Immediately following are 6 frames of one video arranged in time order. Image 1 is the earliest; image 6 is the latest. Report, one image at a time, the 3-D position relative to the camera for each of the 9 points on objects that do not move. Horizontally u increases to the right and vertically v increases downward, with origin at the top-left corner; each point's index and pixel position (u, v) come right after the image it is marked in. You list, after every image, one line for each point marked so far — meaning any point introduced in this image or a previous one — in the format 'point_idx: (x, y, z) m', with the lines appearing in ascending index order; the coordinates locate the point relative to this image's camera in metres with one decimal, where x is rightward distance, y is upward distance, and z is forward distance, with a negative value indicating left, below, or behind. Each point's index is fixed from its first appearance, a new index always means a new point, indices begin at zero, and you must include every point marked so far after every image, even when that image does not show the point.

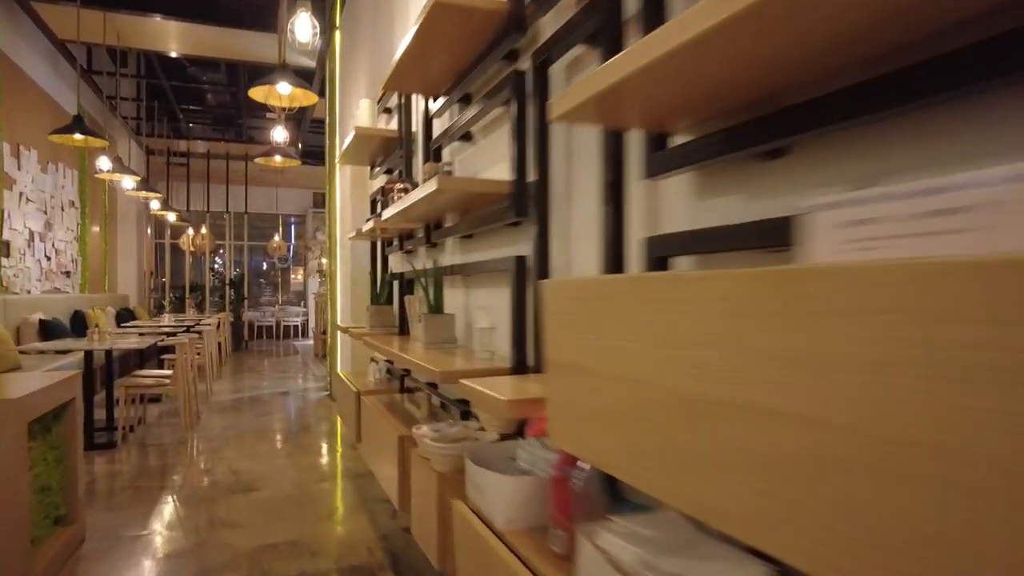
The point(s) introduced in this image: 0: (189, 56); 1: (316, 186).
0: (-4.0, +2.9, +8.0) m
1: (-4.8, +2.5, +15.9) m
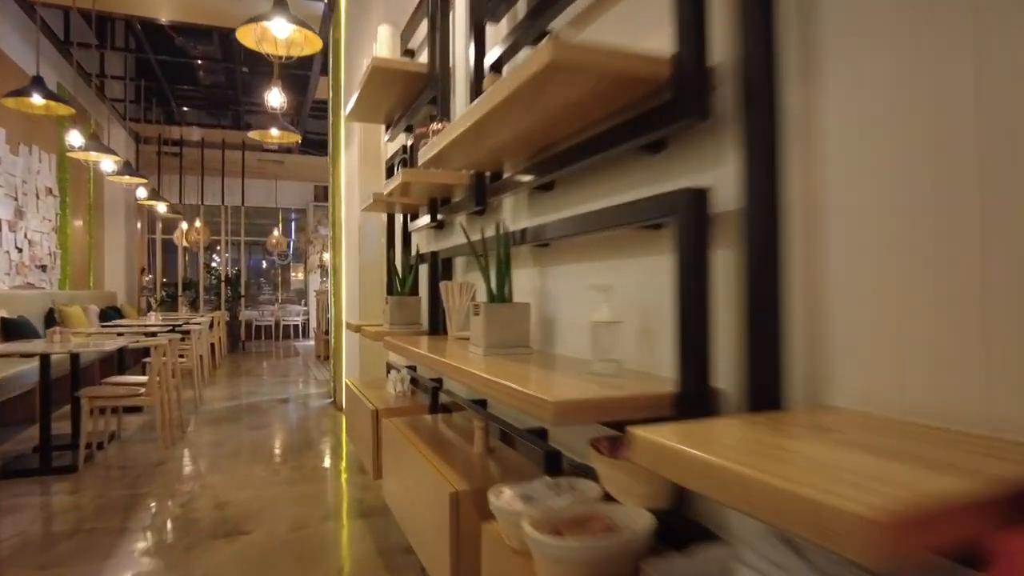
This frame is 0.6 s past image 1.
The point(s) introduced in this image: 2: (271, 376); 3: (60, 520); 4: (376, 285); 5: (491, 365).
0: (-3.7, +2.9, +7.1) m
1: (-4.5, +2.6, +15.1) m
2: (-3.4, -1.2, +9.2) m
3: (-2.3, -1.2, +3.3) m
4: (-1.0, 0.0, +4.9) m
5: (-0.1, -0.2, +1.6) m
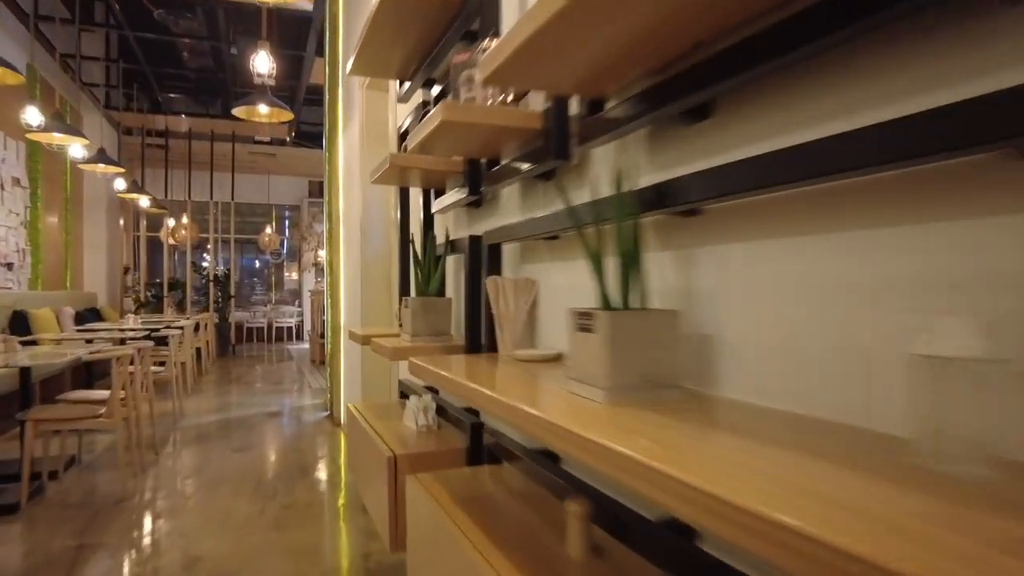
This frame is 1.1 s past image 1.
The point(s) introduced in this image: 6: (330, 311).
0: (-3.5, +2.9, +6.4) m
1: (-4.4, +2.6, +14.3) m
2: (-3.2, -1.2, +8.5) m
3: (-2.1, -1.2, +2.6) m
4: (-0.8, 0.0, +4.2) m
5: (+0.1, -0.2, +0.9) m
6: (-1.7, -0.2, +5.9) m
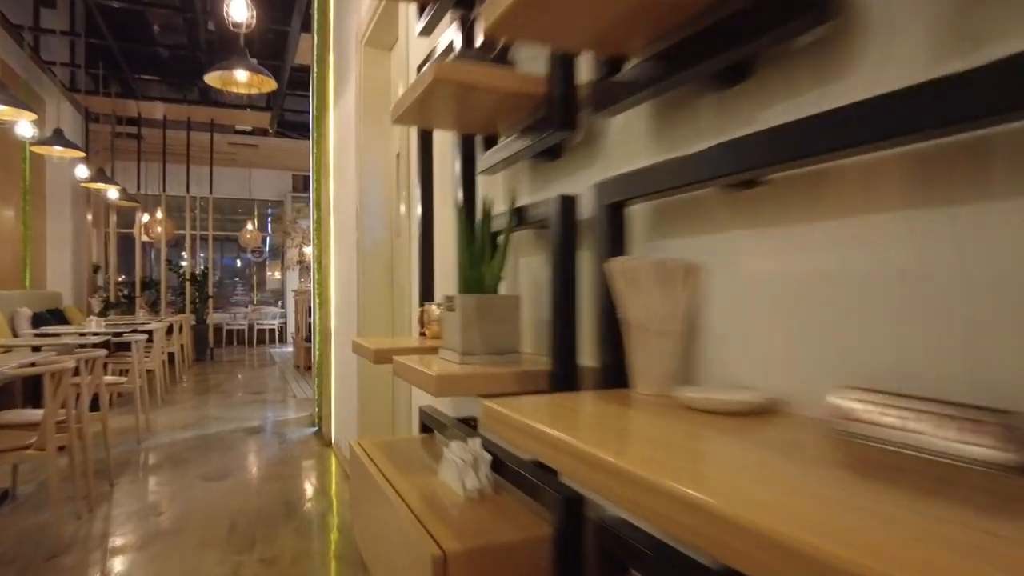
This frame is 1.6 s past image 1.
0: (-3.4, +2.9, +5.7) m
1: (-4.5, +2.6, +13.5) m
2: (-3.2, -1.2, +7.7) m
3: (-2.0, -1.2, +1.9) m
4: (-0.7, 0.0, +3.5) m
5: (+0.4, -0.2, +0.2) m
6: (-1.5, -0.2, +5.2) m
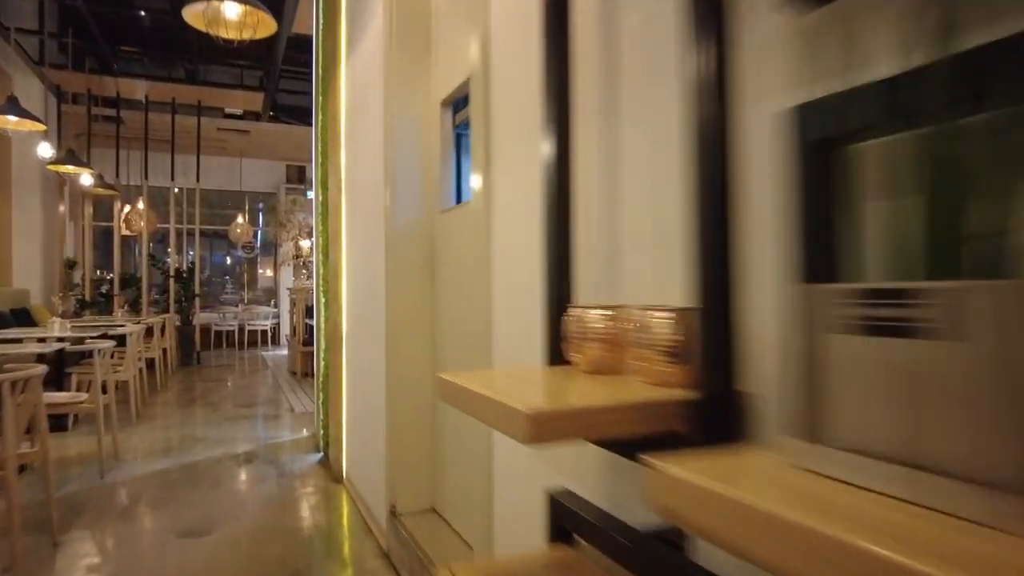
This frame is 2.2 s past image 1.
0: (-3.1, +3.0, +4.7) m
1: (-4.3, +2.6, +12.6) m
2: (-2.9, -1.2, +6.8) m
3: (-1.6, -1.2, +1.0) m
4: (-0.4, 0.0, +2.6) m
5: (+0.7, -0.2, -0.6) m
6: (-1.2, -0.2, +4.3) m
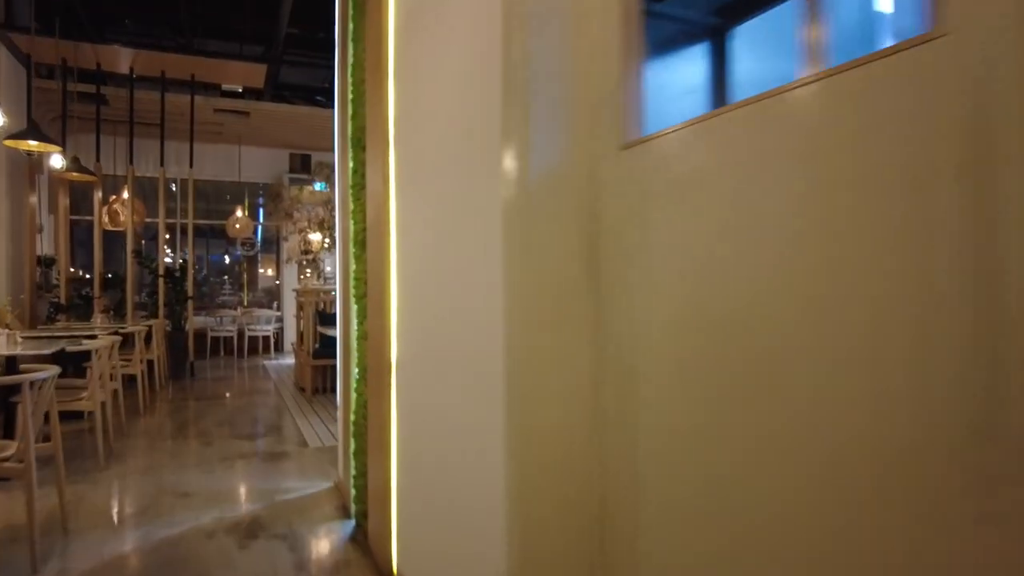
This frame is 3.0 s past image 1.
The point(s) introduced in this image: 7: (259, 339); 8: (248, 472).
0: (-2.6, +2.9, +3.5) m
1: (-3.8, +2.6, +11.4) m
2: (-2.4, -1.2, +5.6) m
3: (-1.1, -1.2, -0.2) m
4: (+0.1, 0.0, +1.5) m
5: (+1.2, -0.2, -1.8) m
6: (-0.7, -0.2, +3.1) m
7: (-4.5, -0.9, +11.6) m
8: (-1.6, -1.2, +4.0) m
